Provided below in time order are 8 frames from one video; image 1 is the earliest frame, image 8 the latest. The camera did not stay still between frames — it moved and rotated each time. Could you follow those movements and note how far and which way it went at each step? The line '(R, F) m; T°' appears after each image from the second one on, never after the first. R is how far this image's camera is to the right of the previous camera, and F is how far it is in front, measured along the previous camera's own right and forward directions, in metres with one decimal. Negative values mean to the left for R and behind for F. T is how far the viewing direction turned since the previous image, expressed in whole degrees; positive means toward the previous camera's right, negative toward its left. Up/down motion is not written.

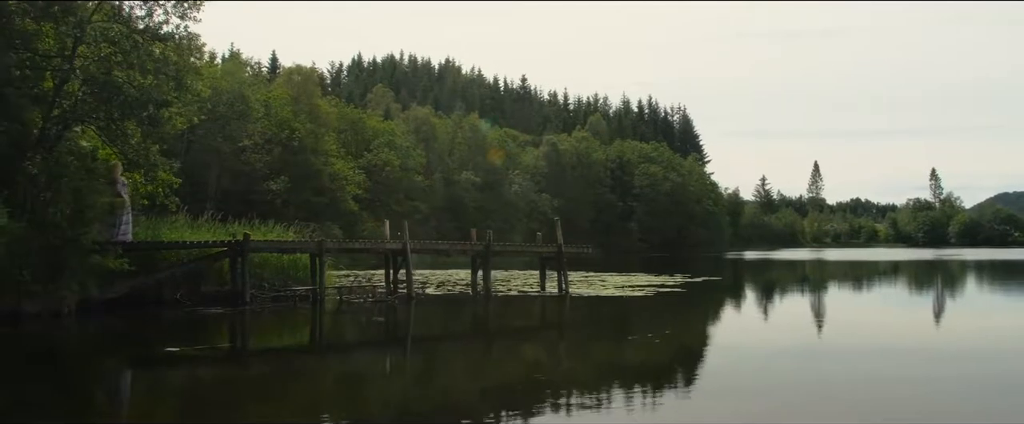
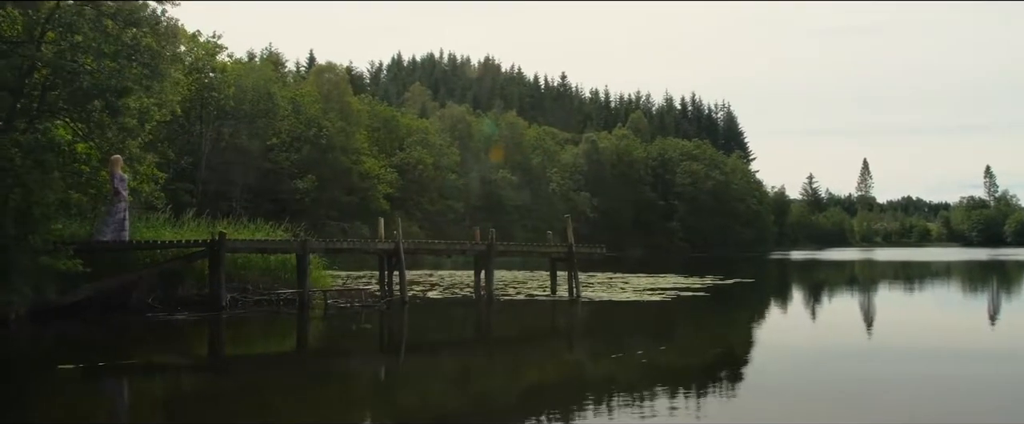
(+0.9, +2.0) m; -3°
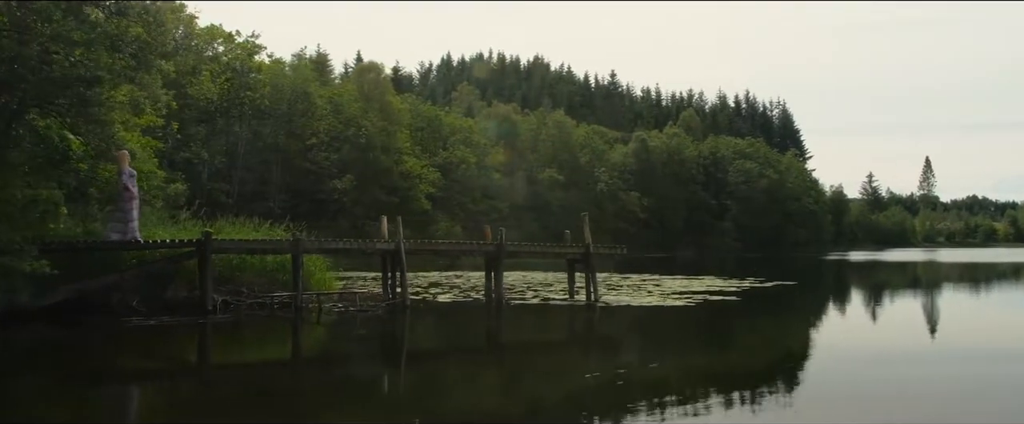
(+0.9, +1.5) m; -3°
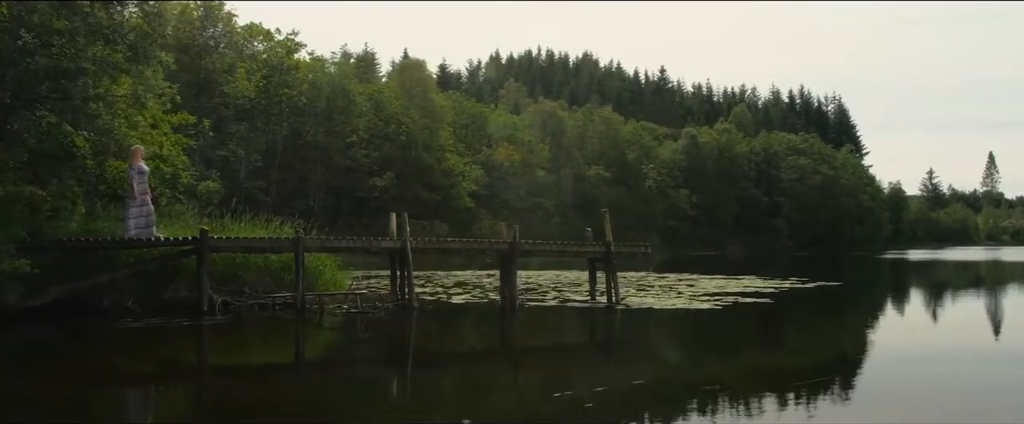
(+0.7, +1.2) m; -3°
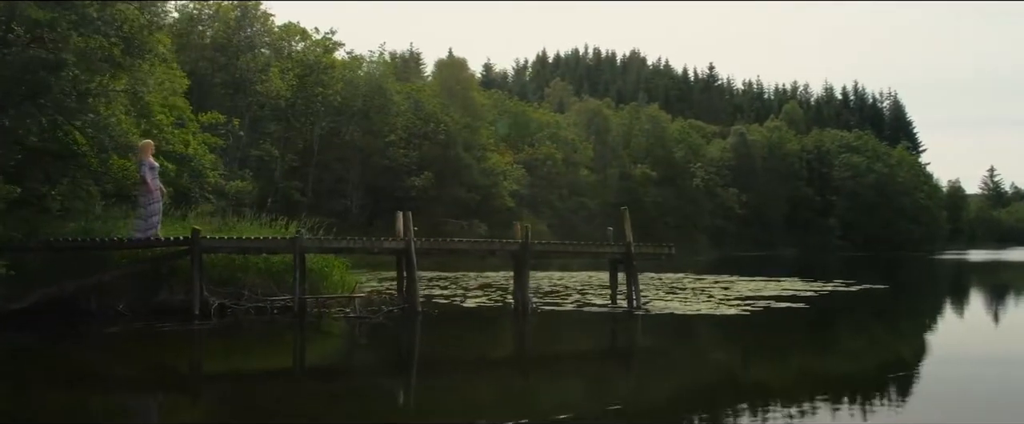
(+0.7, +1.2) m; -3°
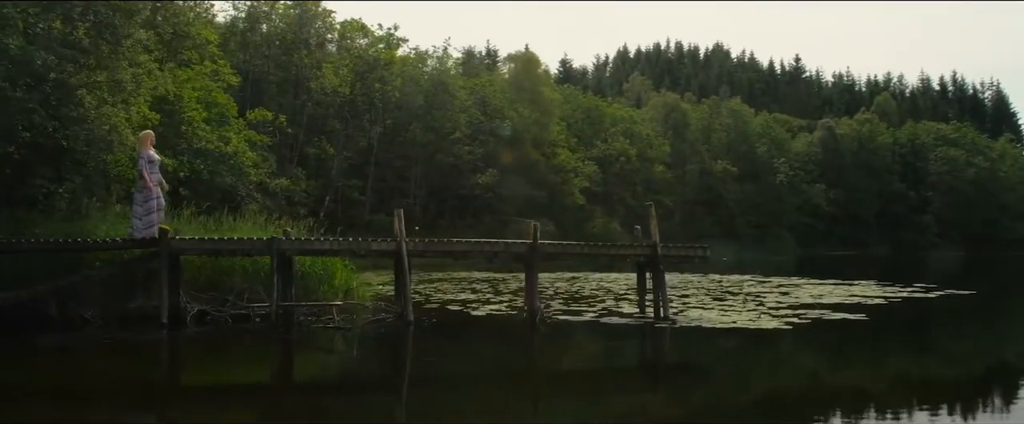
(+1.2, +2.1) m; -5°
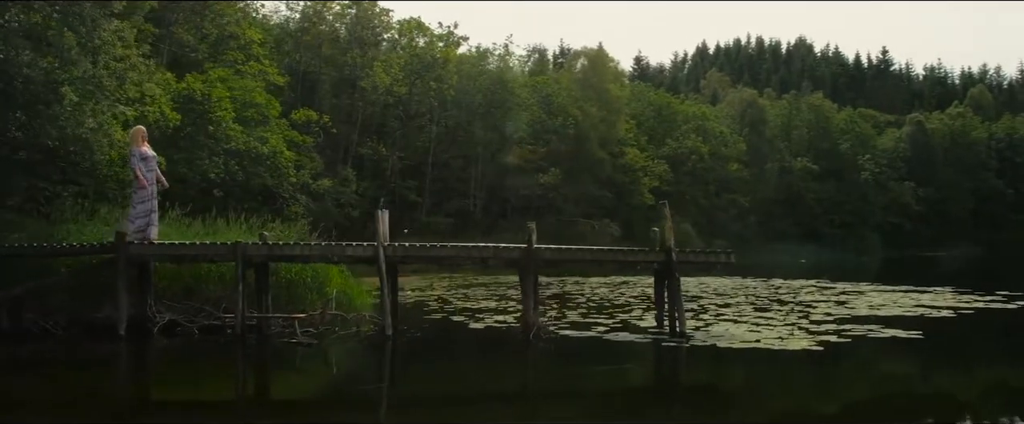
(+1.2, +1.8) m; -5°
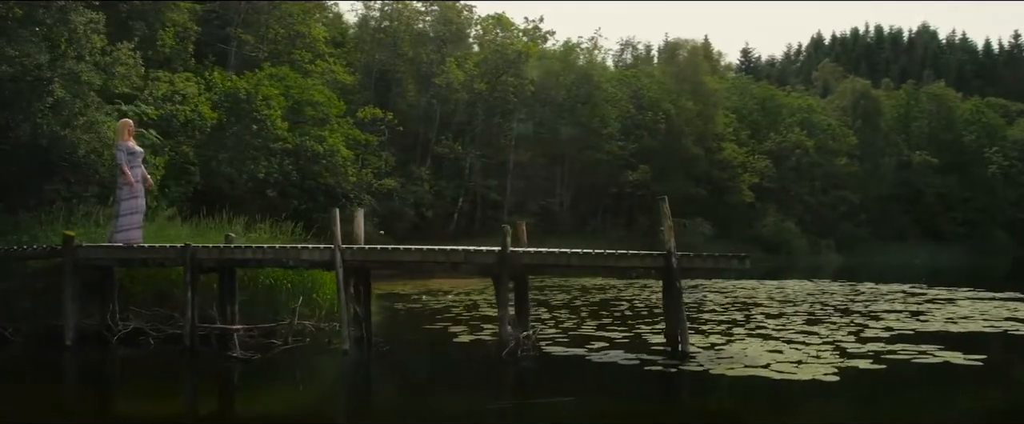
(+1.7, +1.9) m; -7°
